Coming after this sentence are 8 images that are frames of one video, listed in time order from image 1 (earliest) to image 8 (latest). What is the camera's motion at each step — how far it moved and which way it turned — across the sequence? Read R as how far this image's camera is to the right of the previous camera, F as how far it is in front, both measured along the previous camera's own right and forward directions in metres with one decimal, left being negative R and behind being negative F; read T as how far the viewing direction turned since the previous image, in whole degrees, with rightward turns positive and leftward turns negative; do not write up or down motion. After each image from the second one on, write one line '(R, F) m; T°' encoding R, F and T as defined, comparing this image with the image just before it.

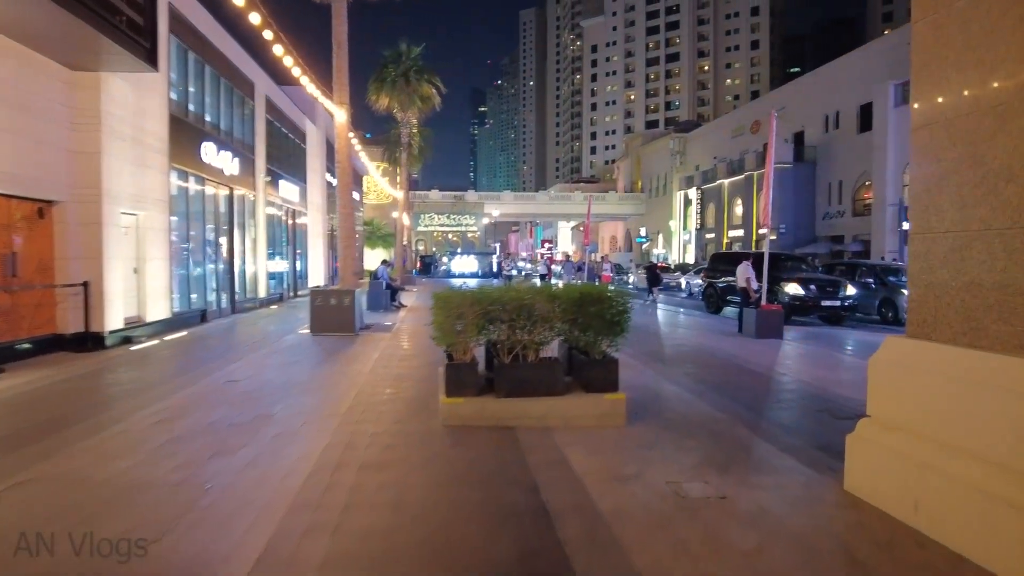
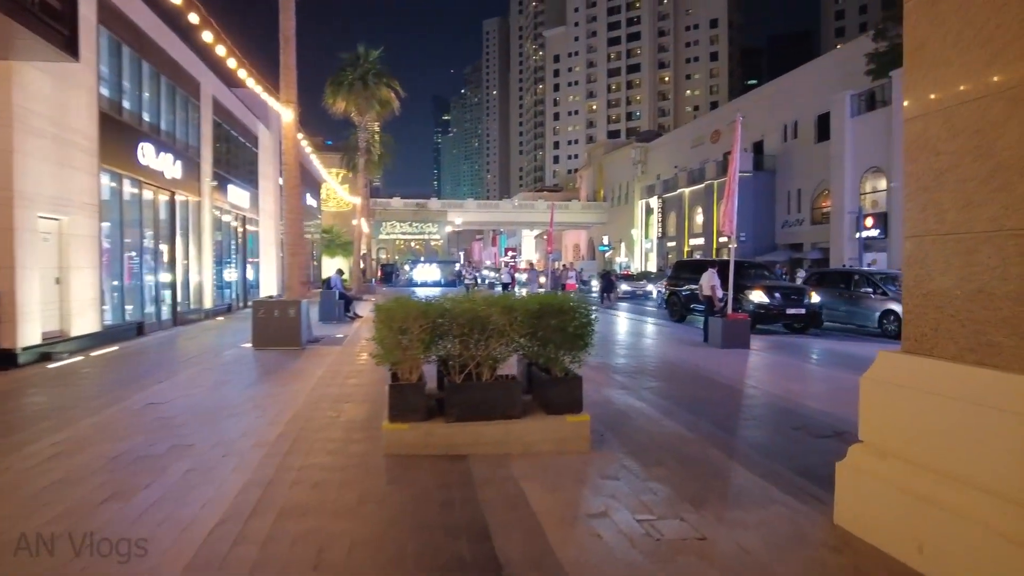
(+0.1, +0.7) m; +3°
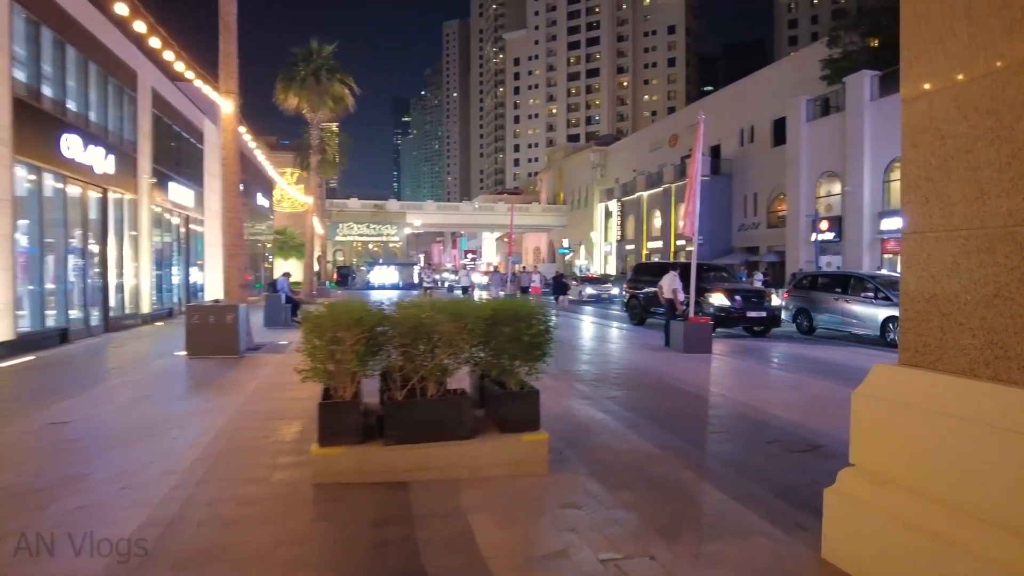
(+0.1, +0.7) m; +3°
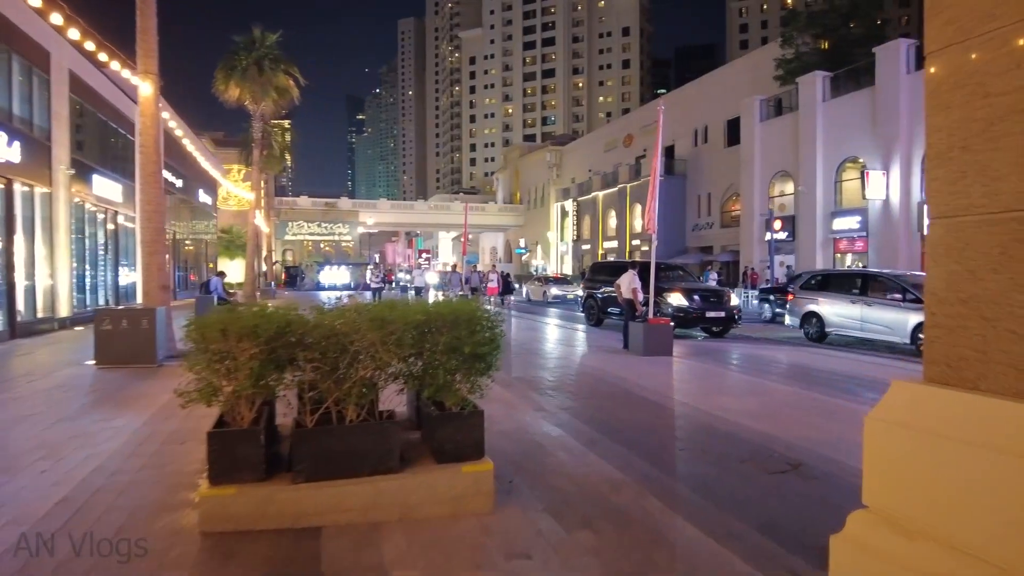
(+0.1, +1.0) m; +4°
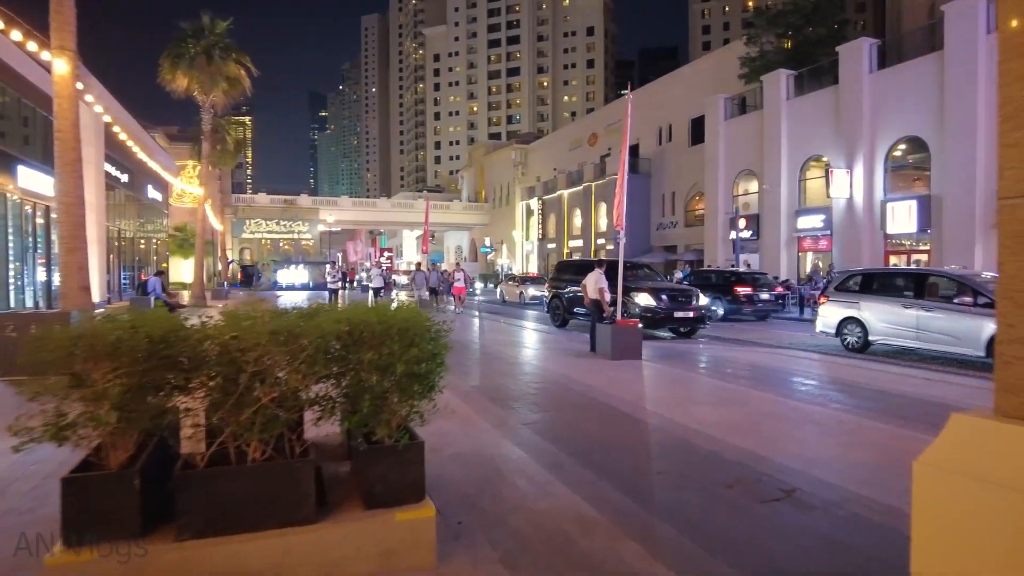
(+0.1, +0.9) m; +3°
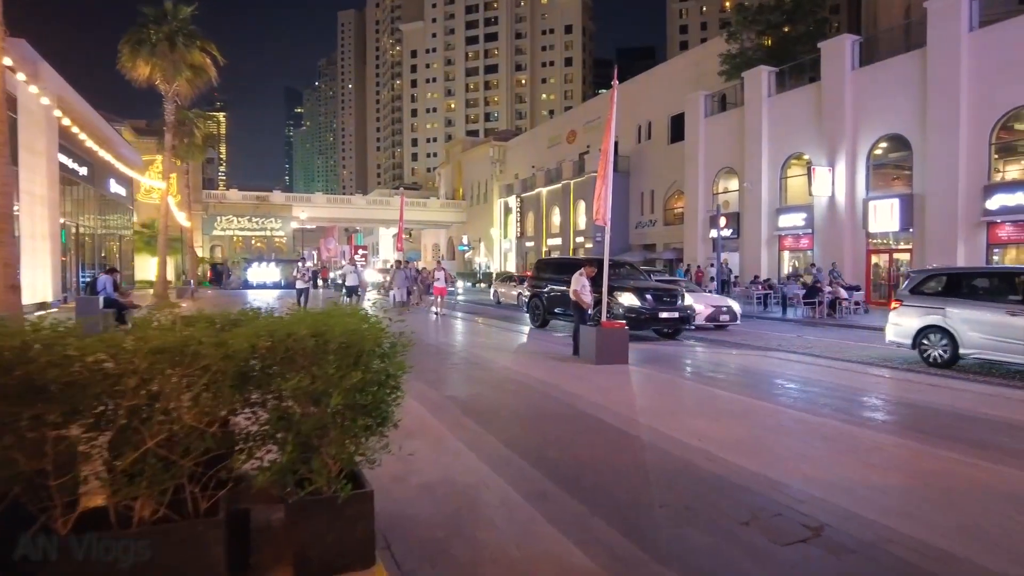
(0.0, +0.9) m; +2°
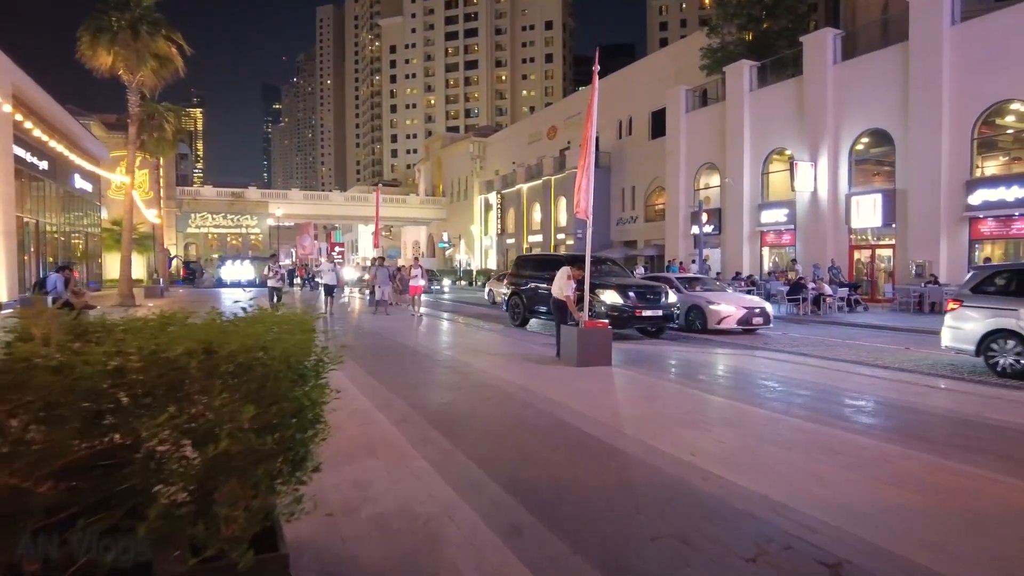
(+0.1, +0.7) m; +2°
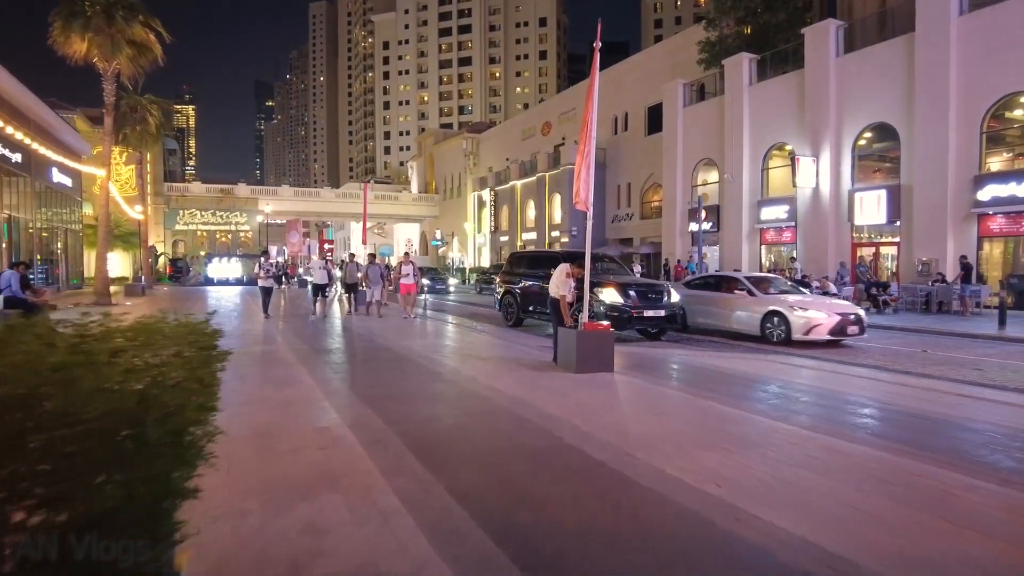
(0.0, +1.1) m; +1°
